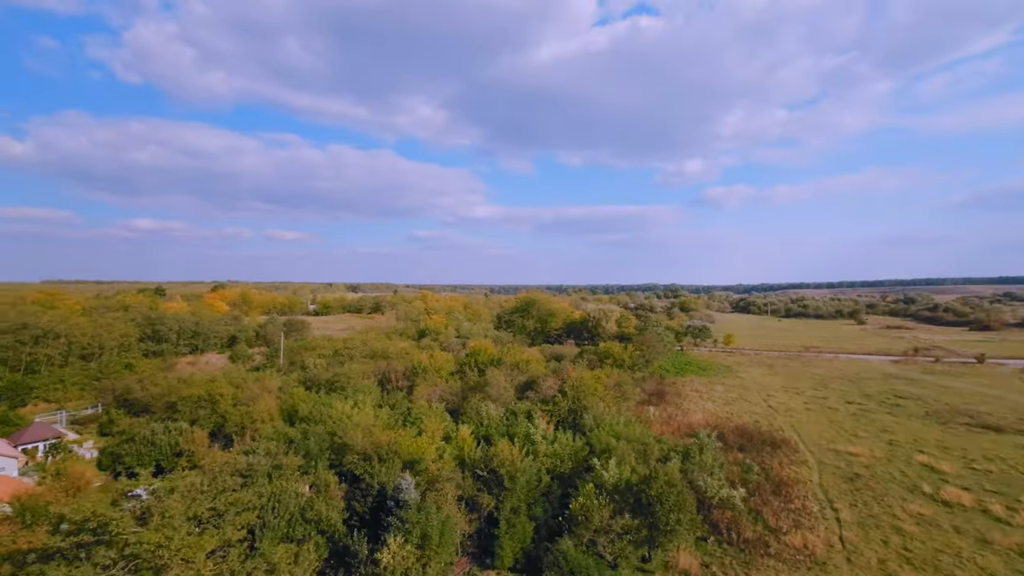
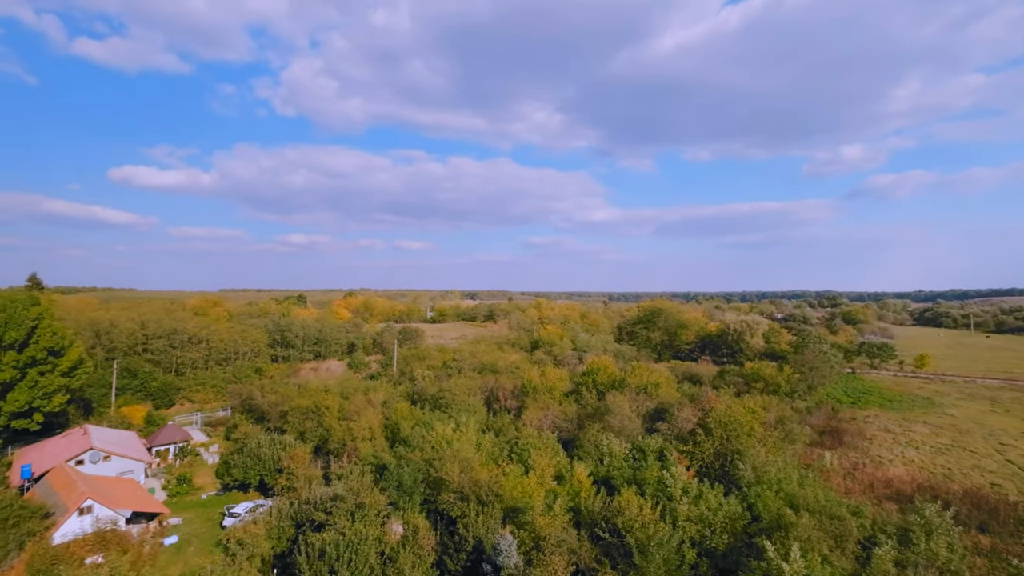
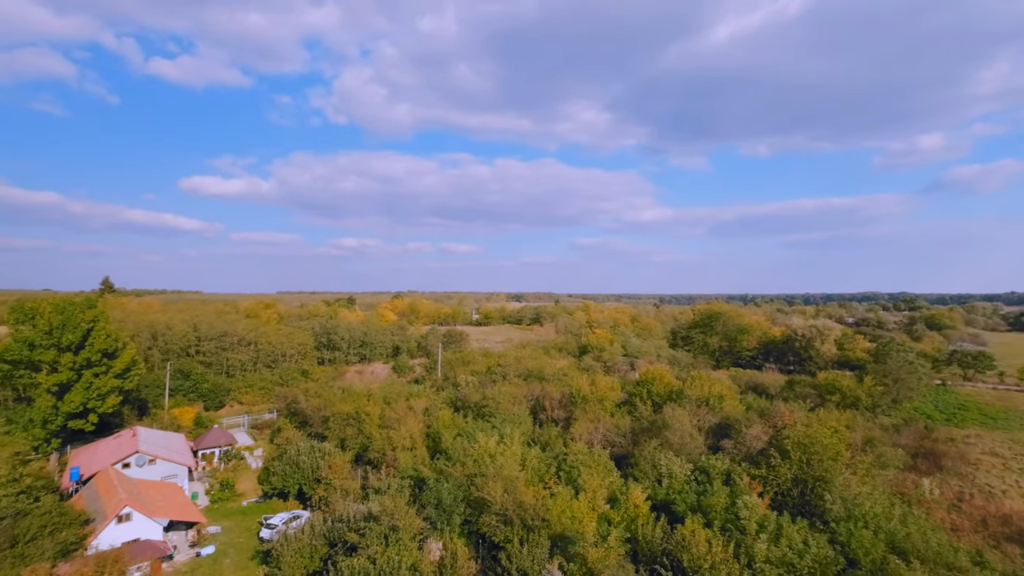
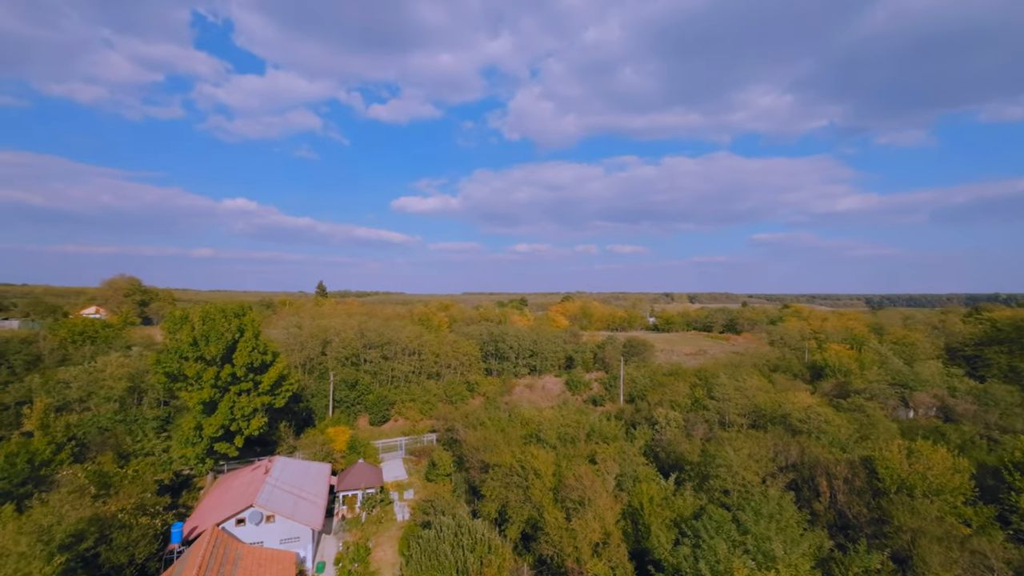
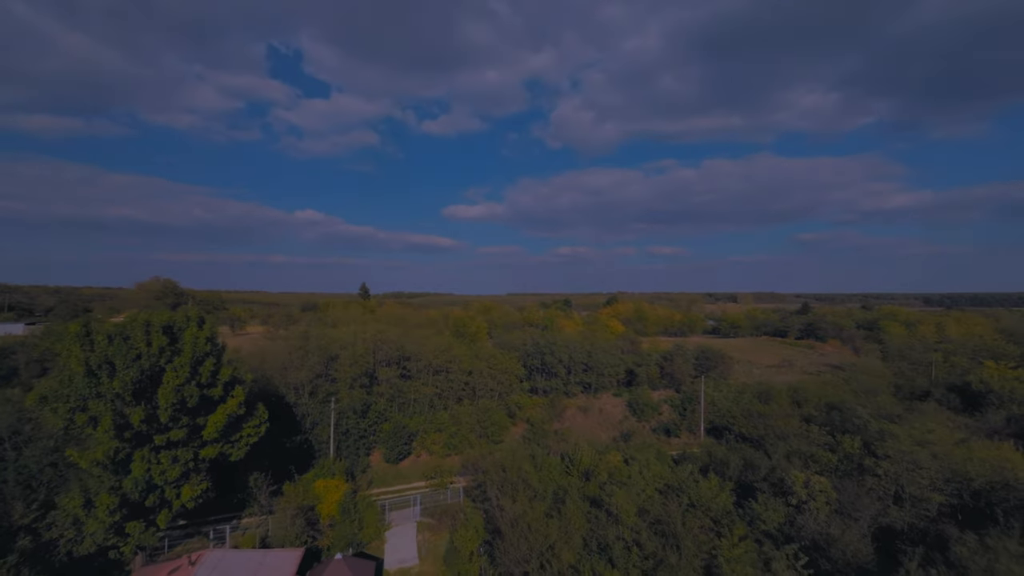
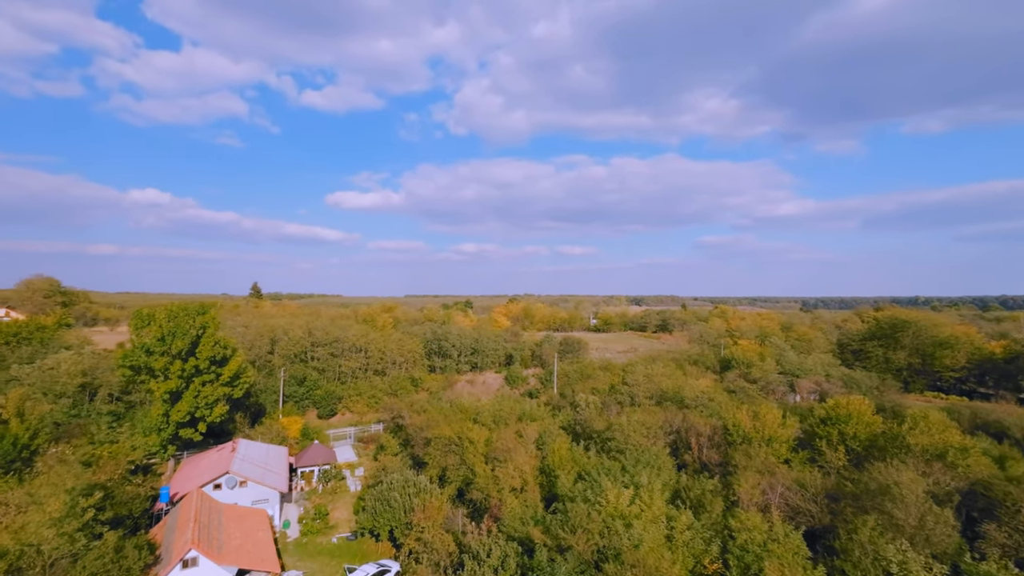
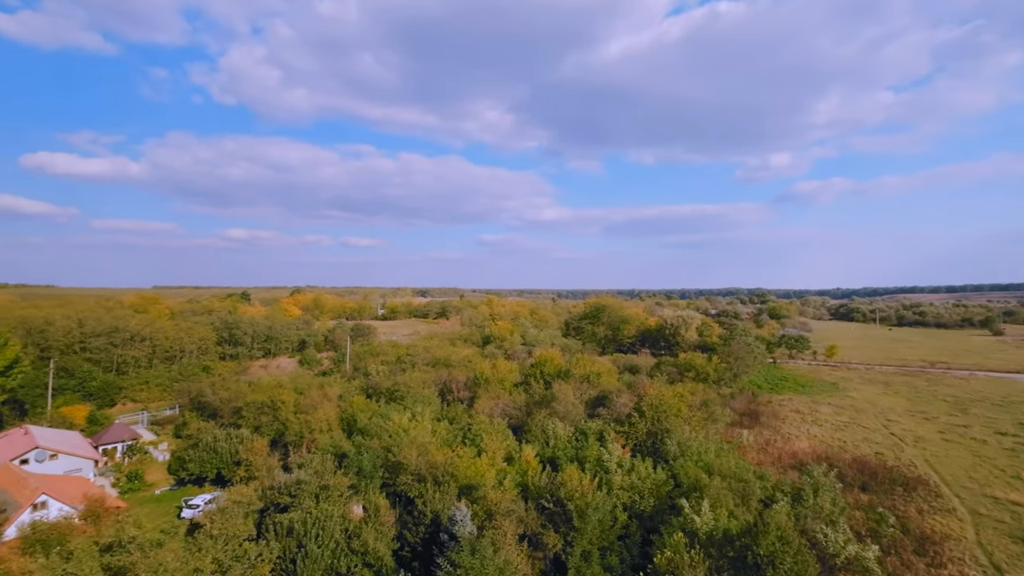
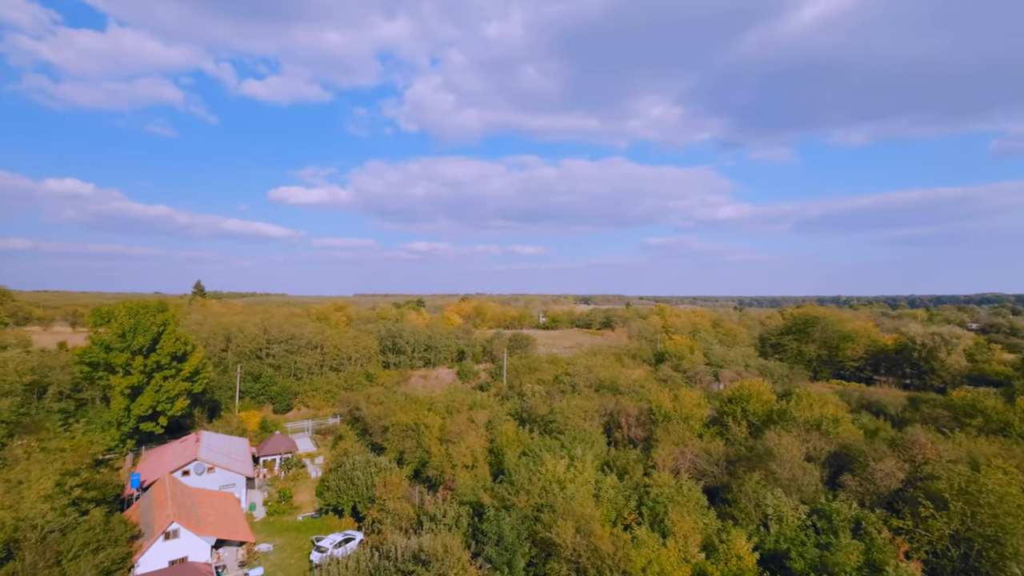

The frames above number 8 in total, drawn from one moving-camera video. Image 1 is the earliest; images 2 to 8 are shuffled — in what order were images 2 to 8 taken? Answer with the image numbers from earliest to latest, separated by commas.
7, 2, 3, 8, 6, 4, 5
